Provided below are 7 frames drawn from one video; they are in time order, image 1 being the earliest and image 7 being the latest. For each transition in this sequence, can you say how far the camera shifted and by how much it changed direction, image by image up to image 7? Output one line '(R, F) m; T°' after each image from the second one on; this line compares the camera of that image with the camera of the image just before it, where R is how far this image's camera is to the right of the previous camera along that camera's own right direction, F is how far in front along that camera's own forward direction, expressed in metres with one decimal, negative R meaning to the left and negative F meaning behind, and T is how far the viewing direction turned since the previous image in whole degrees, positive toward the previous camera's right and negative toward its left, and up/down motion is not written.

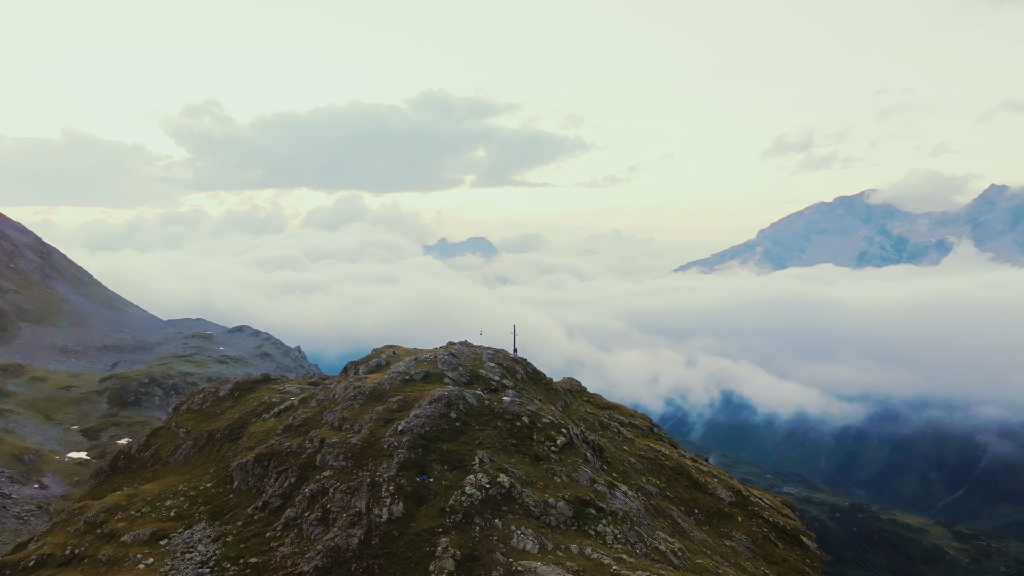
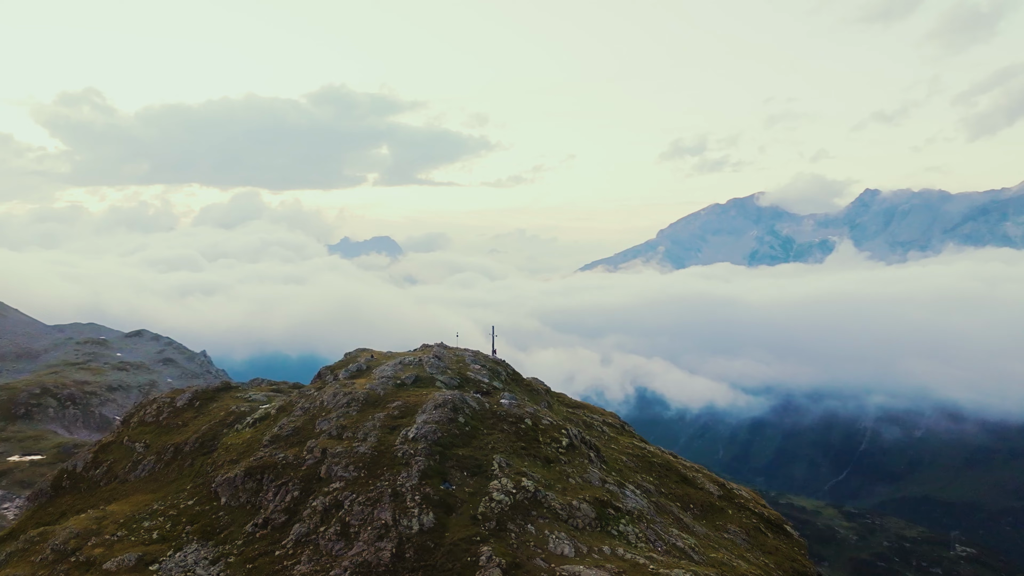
(-7.5, +1.2) m; +8°
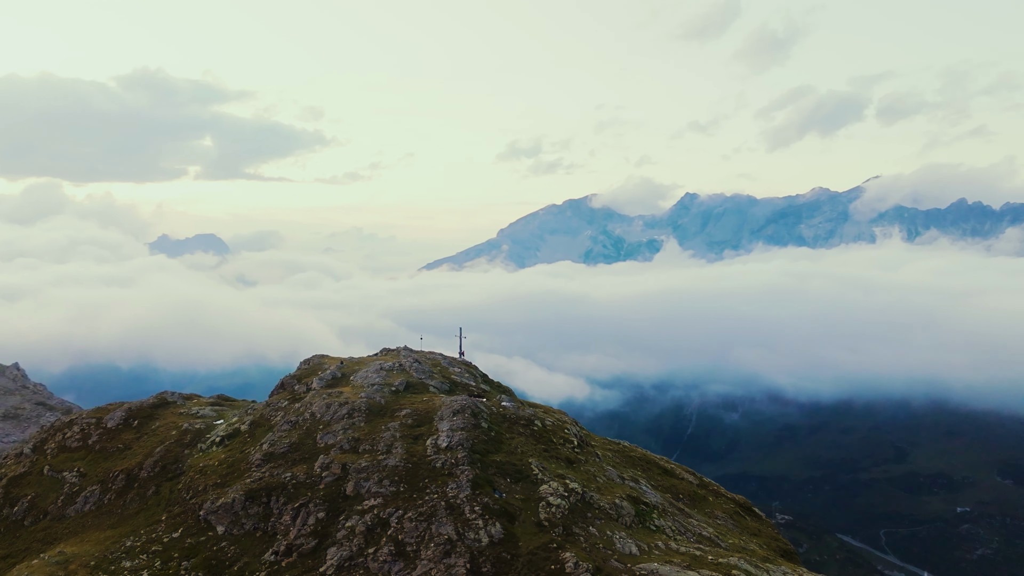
(-12.8, +2.4) m; +13°
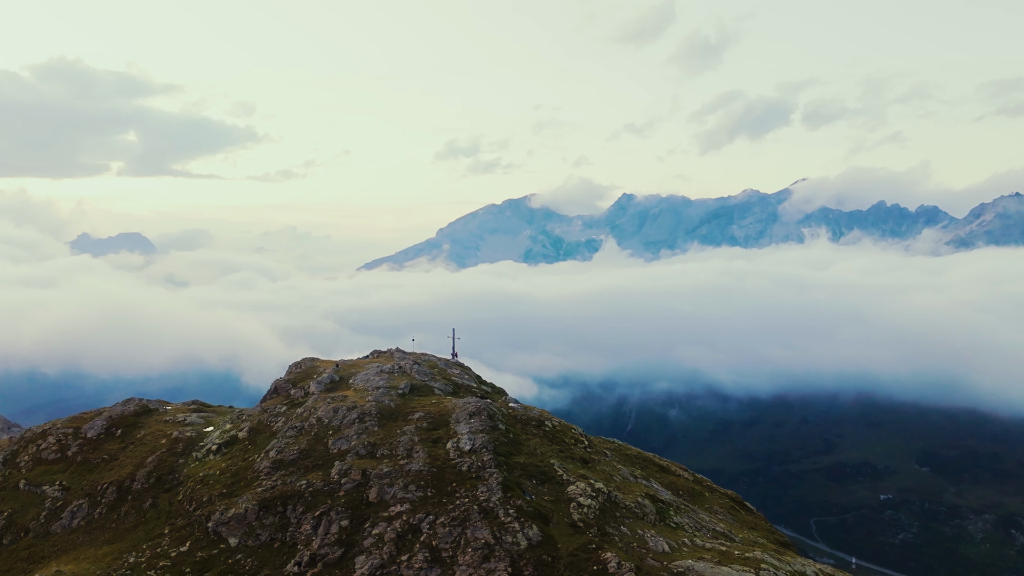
(-5.5, +0.6) m; +5°
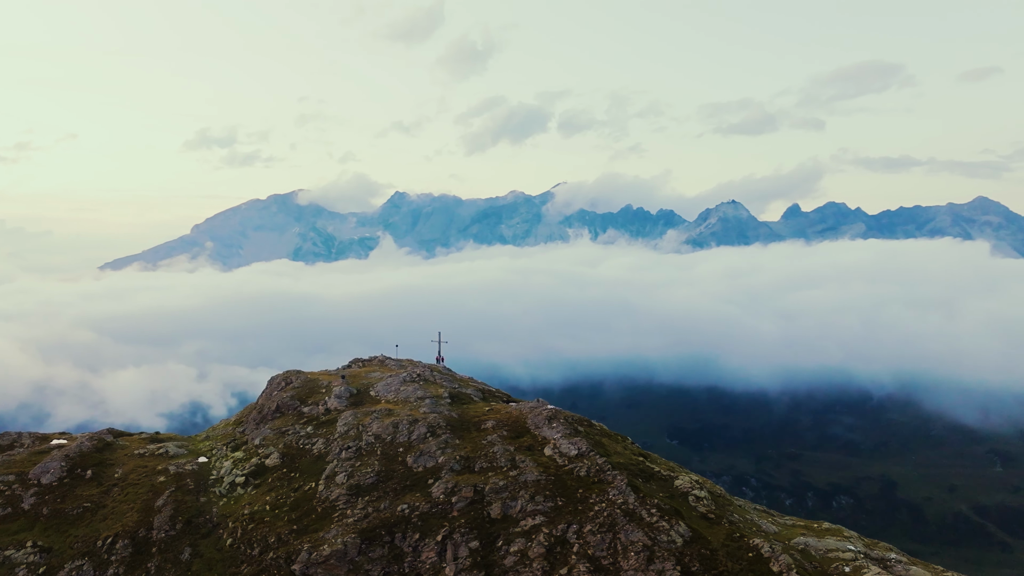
(-20.6, +4.4) m; +18°
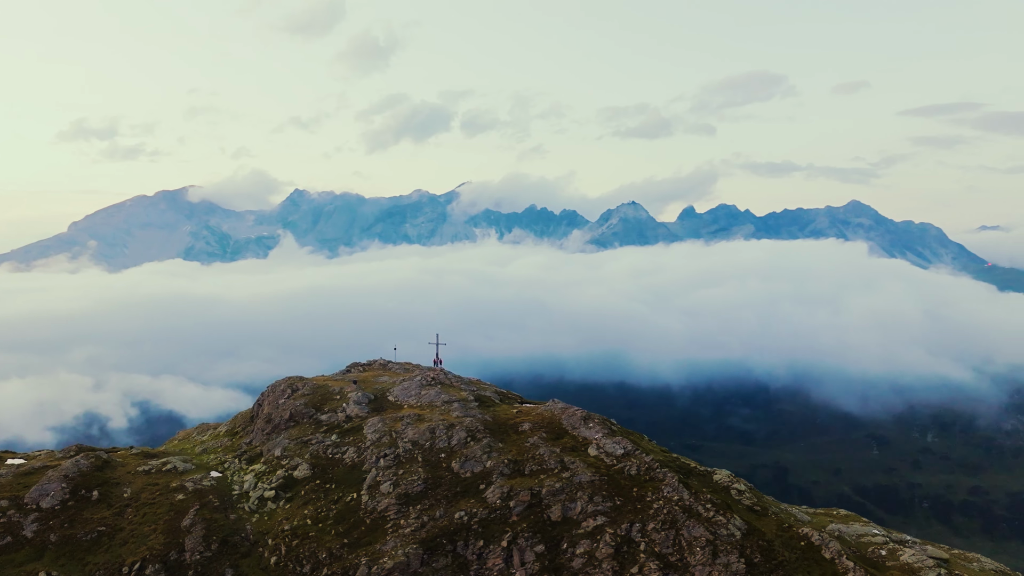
(-9.0, +1.0) m; +8°
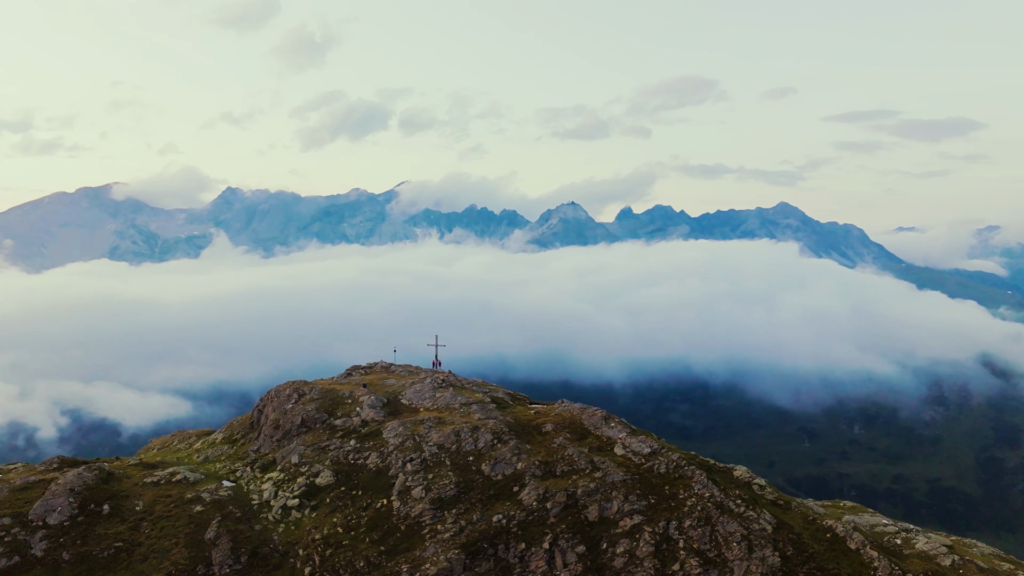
(-5.6, +0.5) m; +5°
